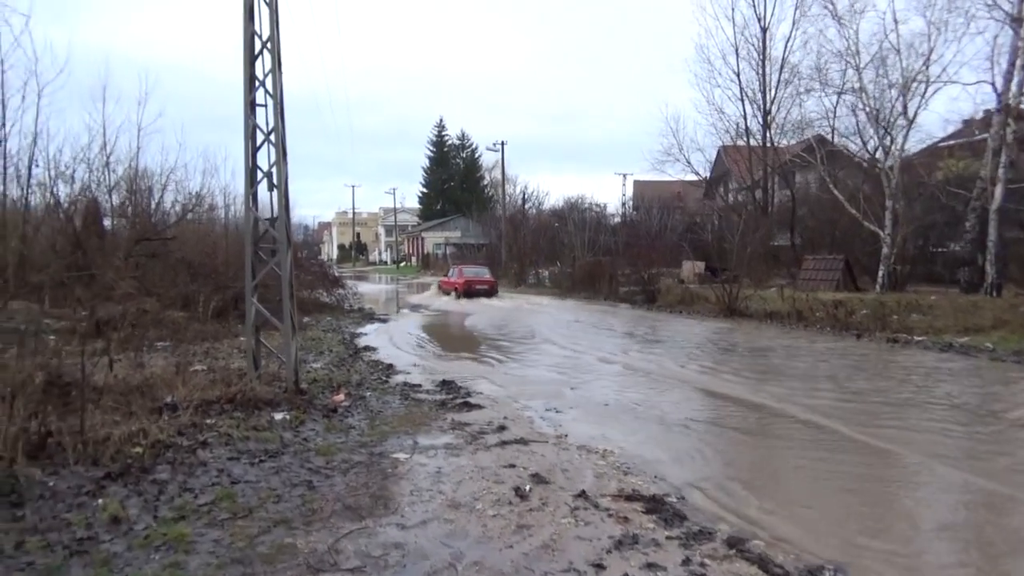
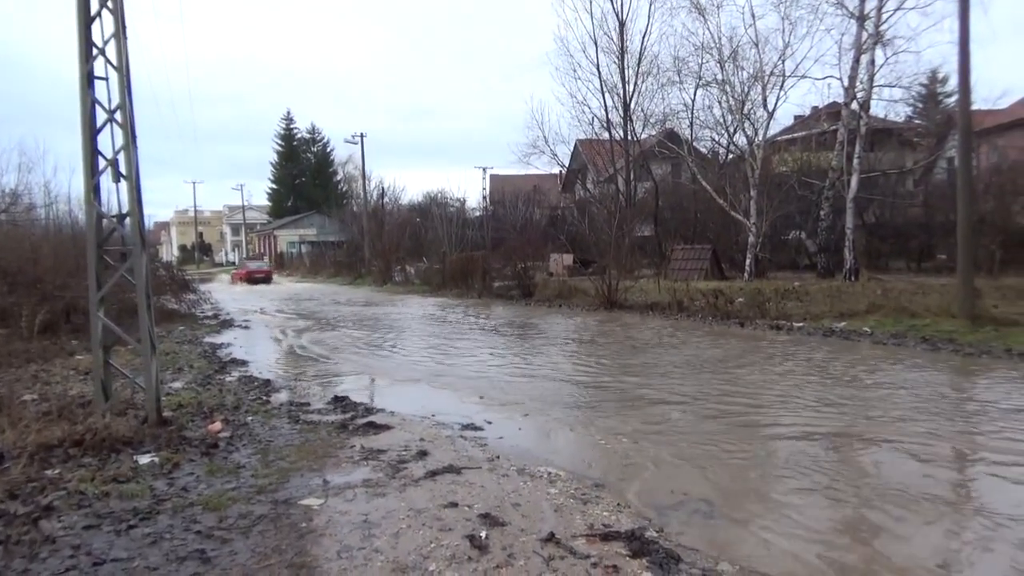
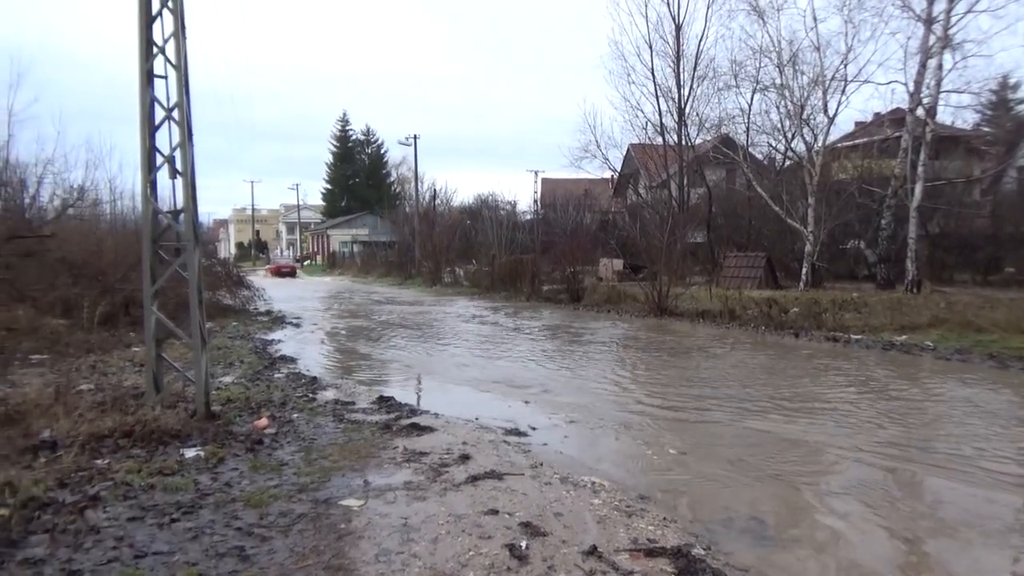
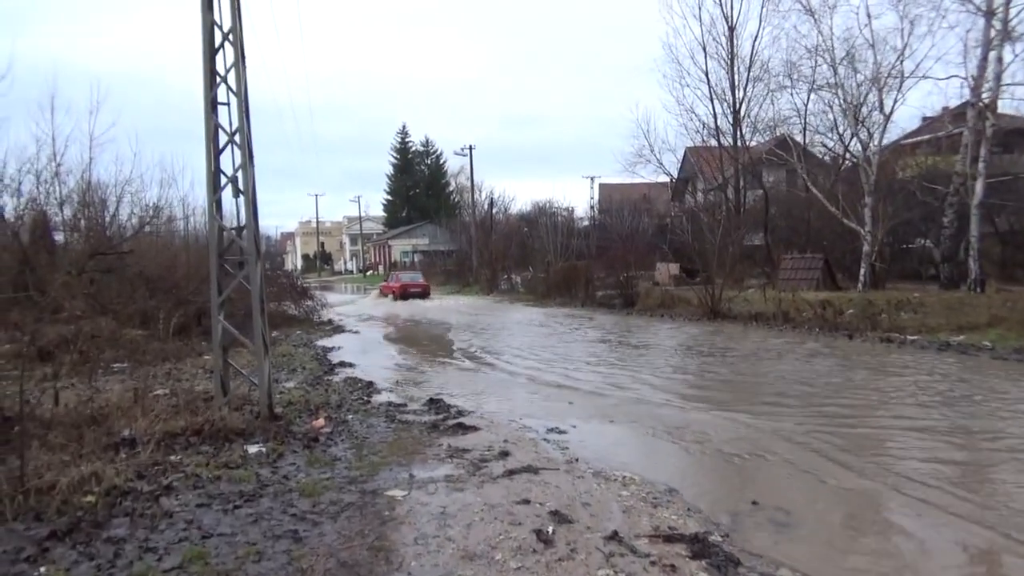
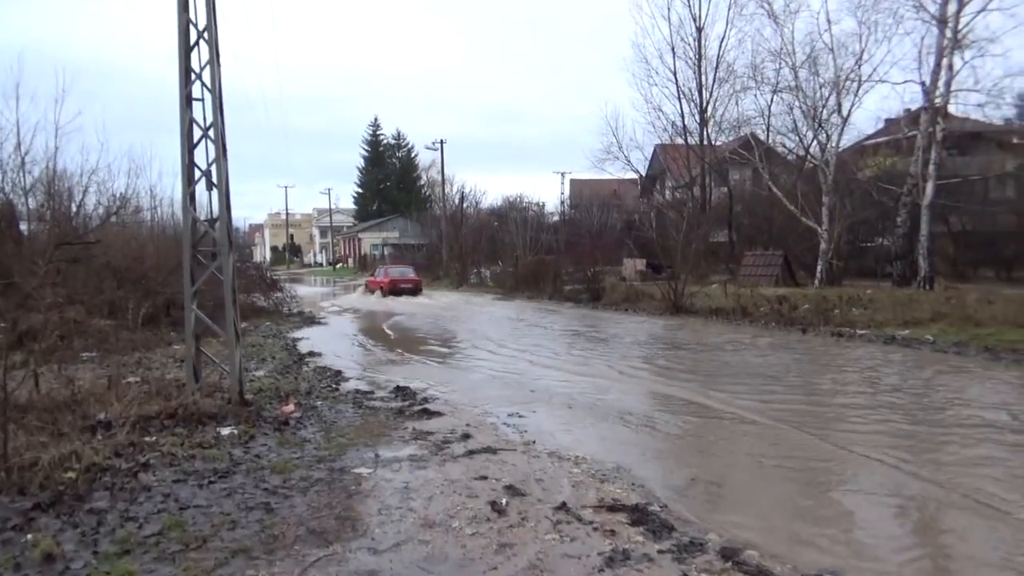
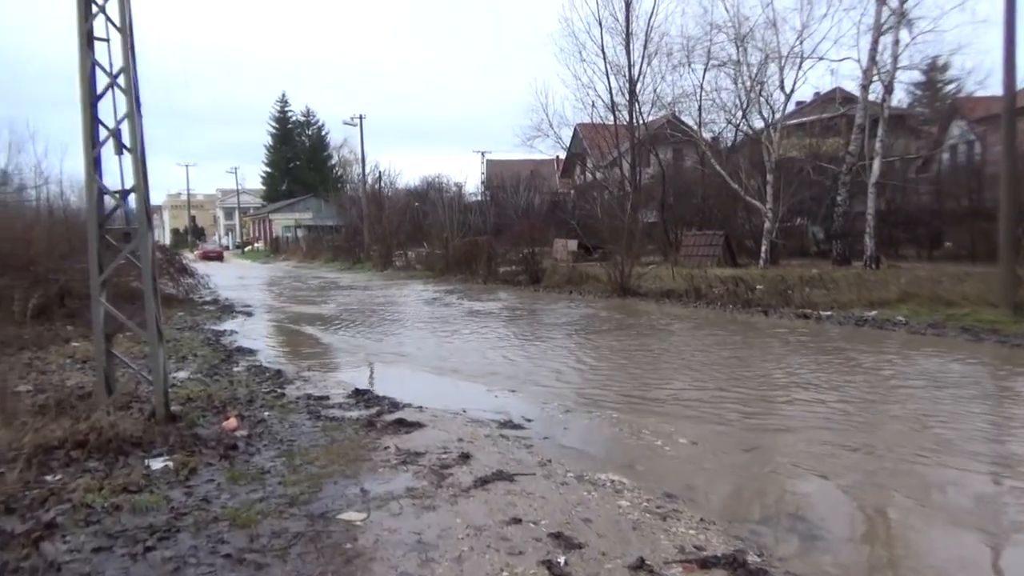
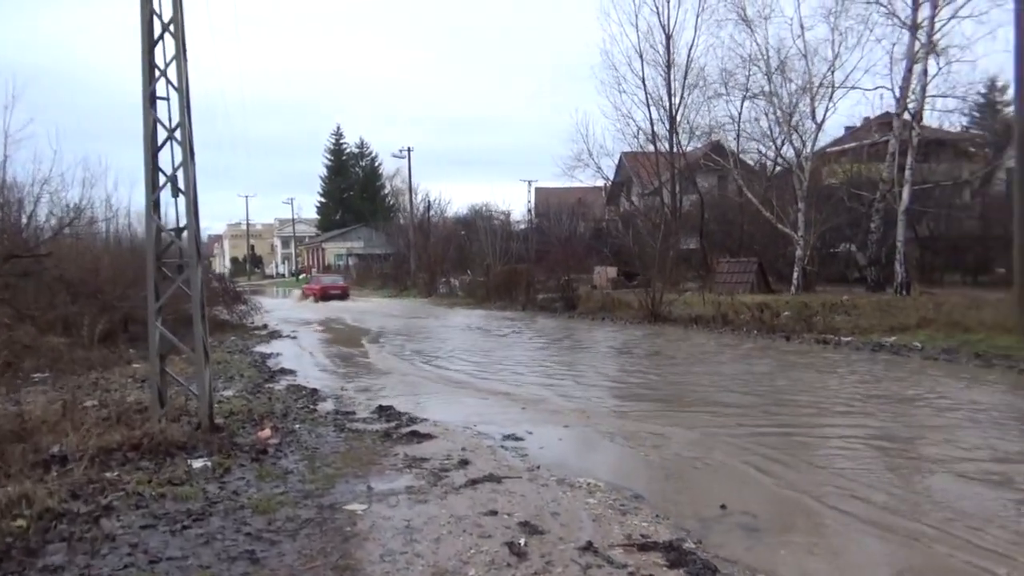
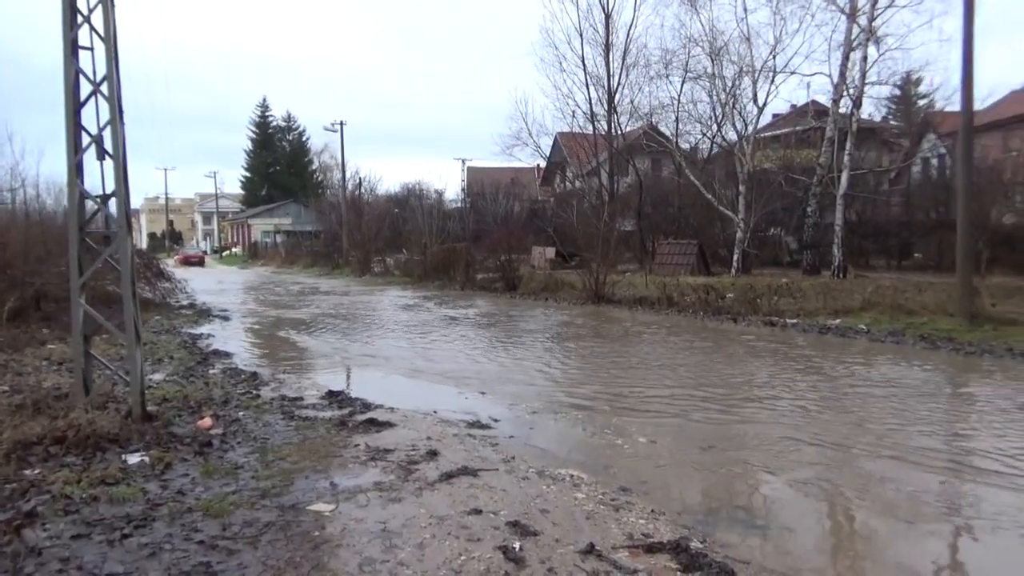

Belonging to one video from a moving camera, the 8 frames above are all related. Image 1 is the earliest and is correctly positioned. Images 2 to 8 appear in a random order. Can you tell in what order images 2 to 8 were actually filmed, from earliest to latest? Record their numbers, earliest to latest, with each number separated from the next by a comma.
5, 4, 7, 2, 3, 8, 6
